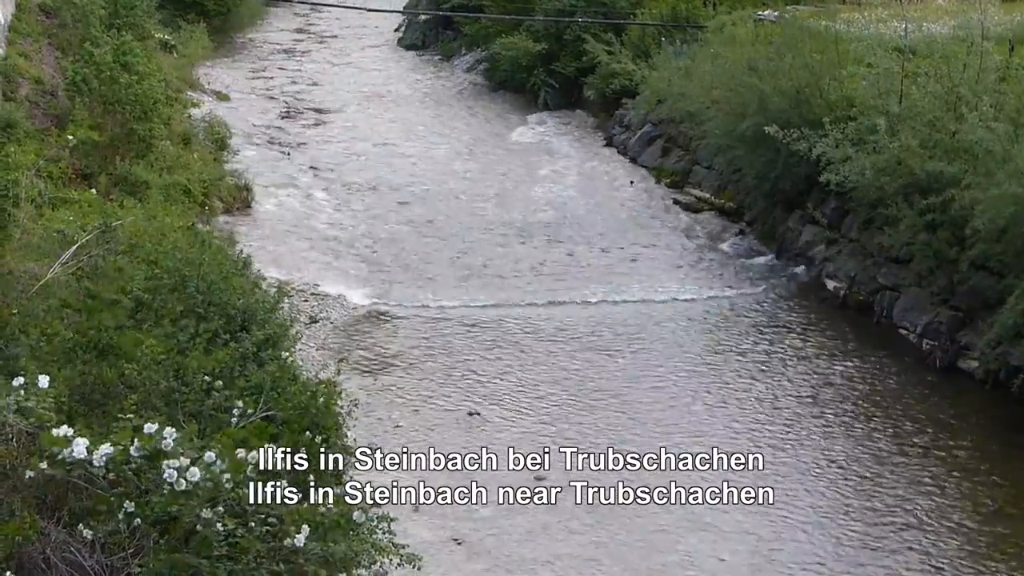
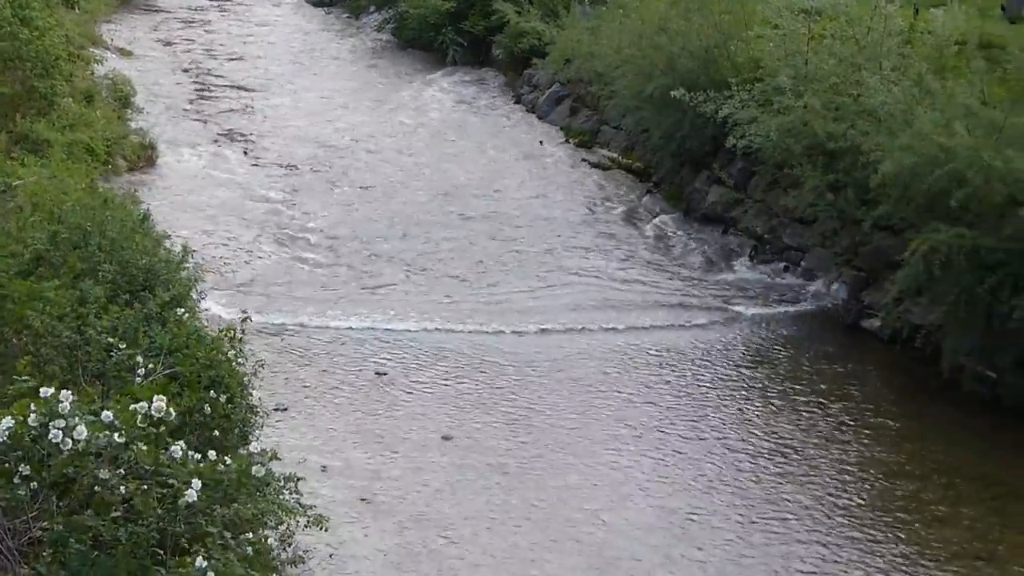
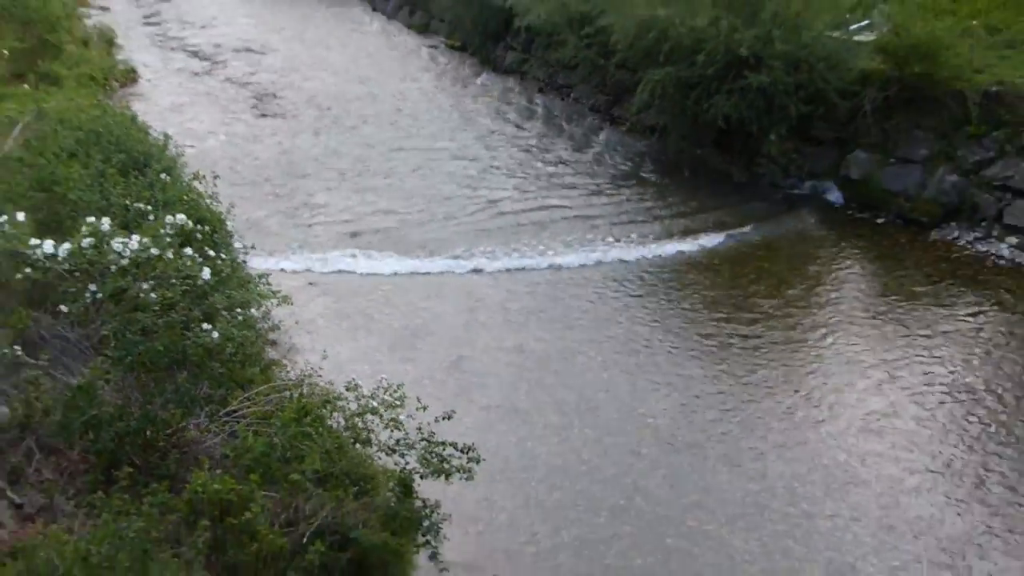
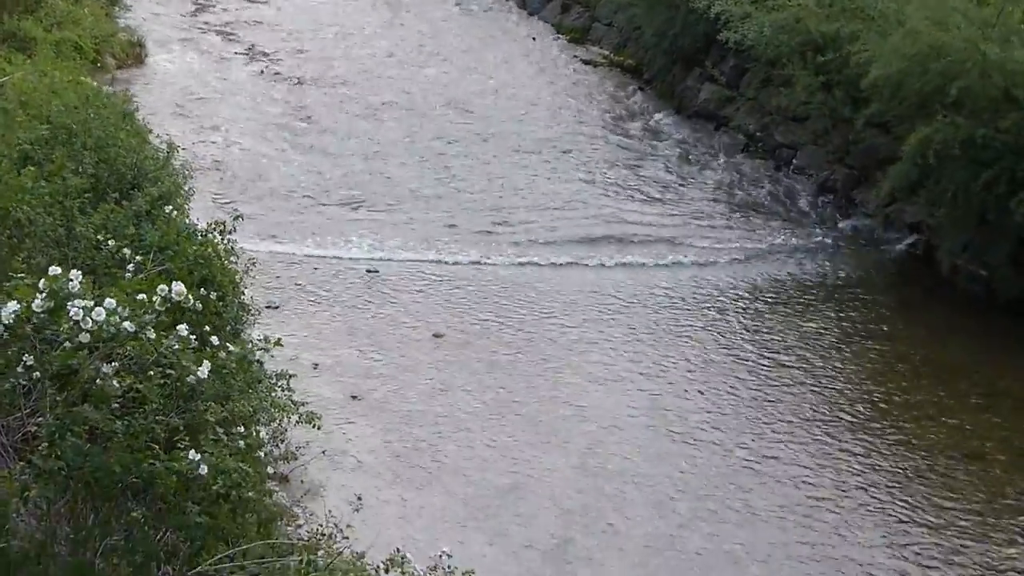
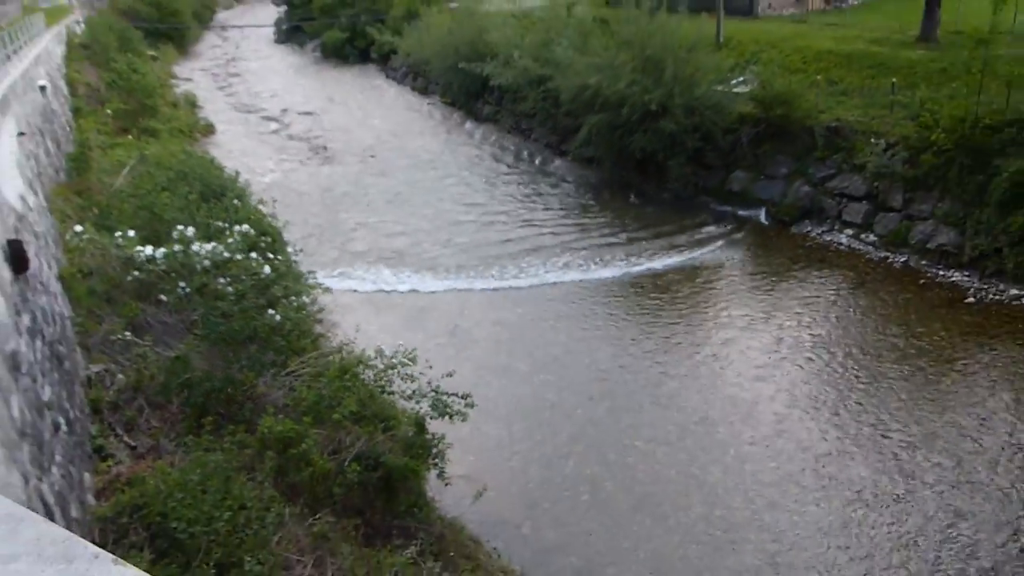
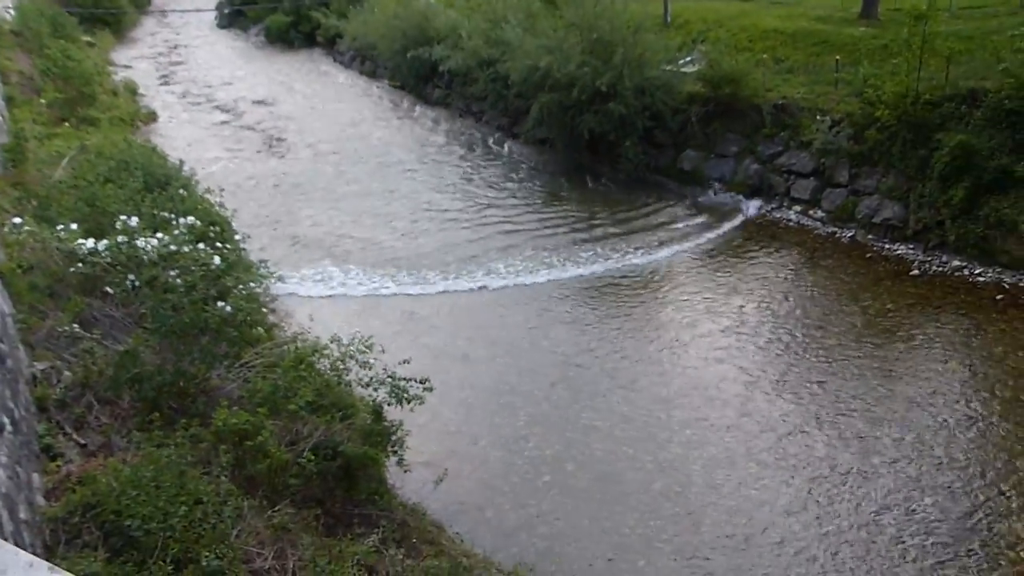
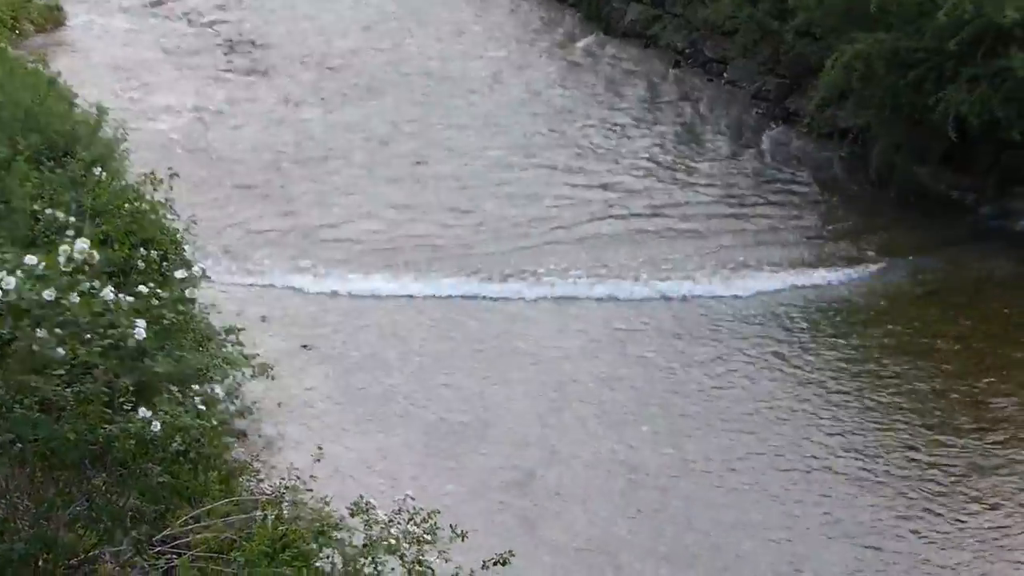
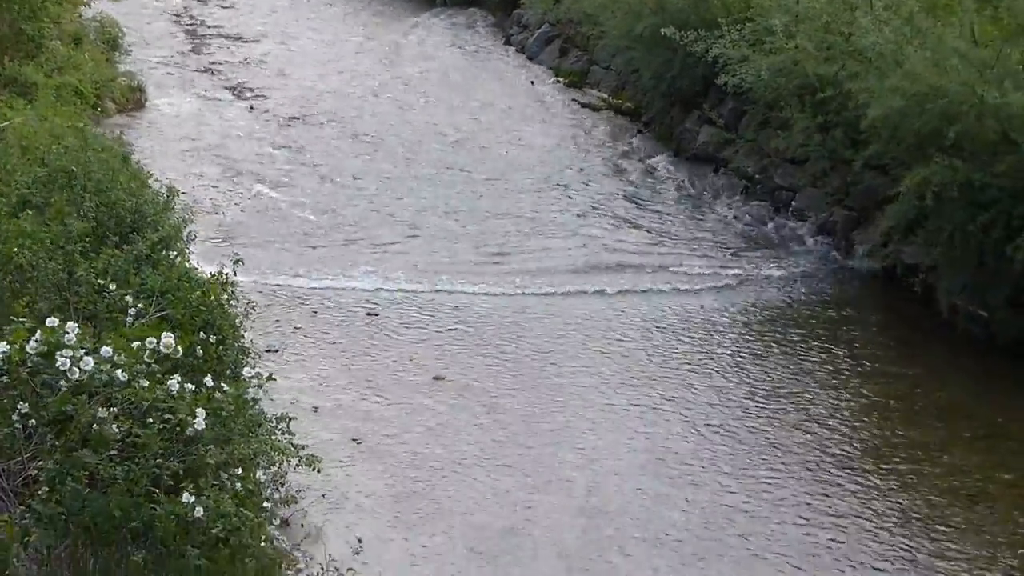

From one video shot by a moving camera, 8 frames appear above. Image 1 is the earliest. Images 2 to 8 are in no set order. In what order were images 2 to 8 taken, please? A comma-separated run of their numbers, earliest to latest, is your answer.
2, 8, 4, 7, 3, 5, 6
